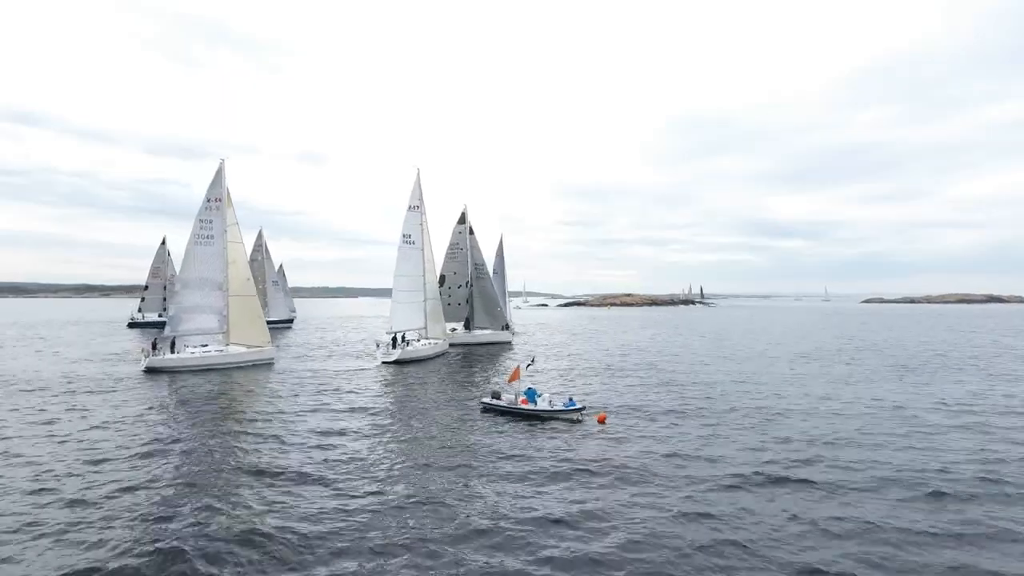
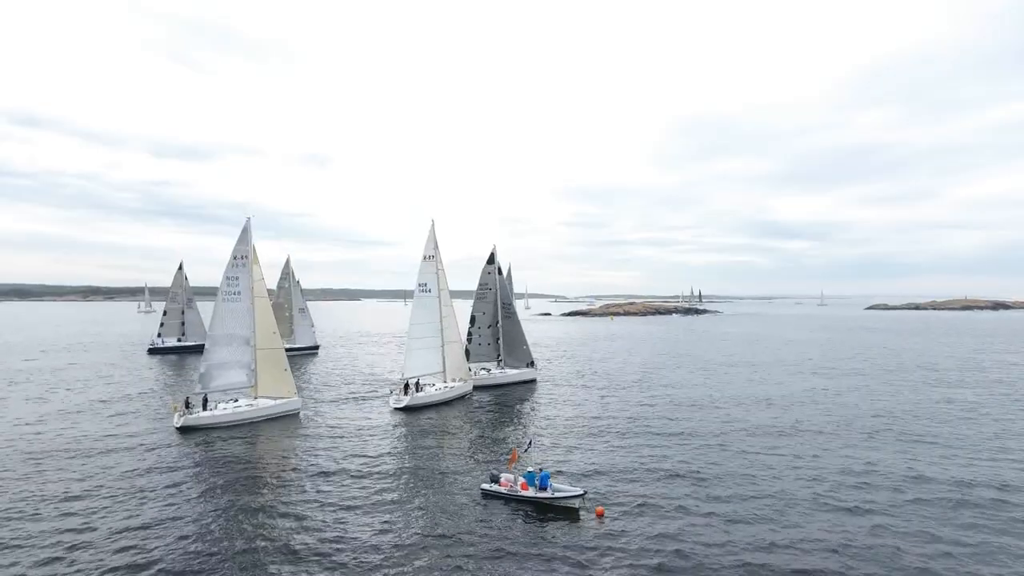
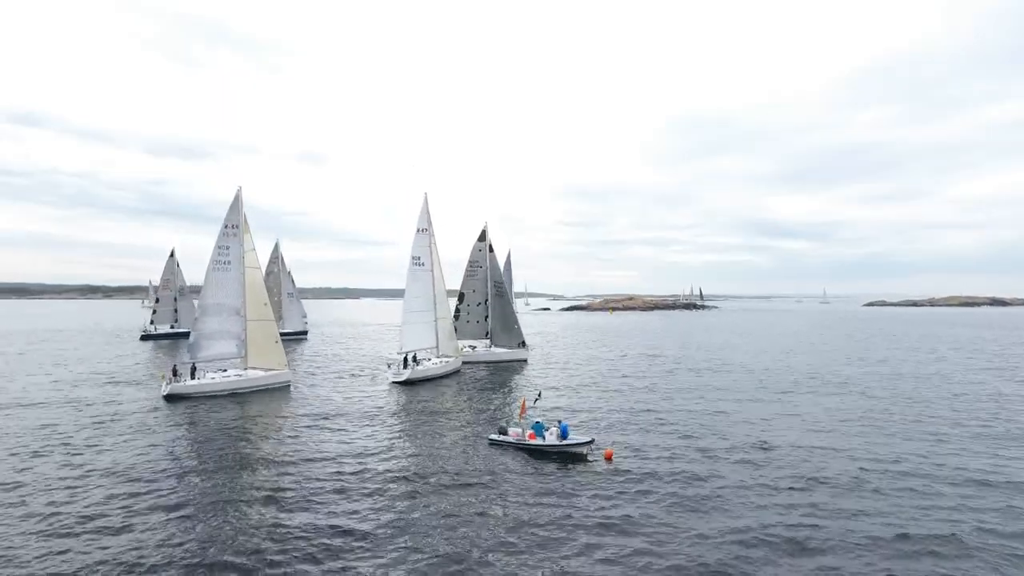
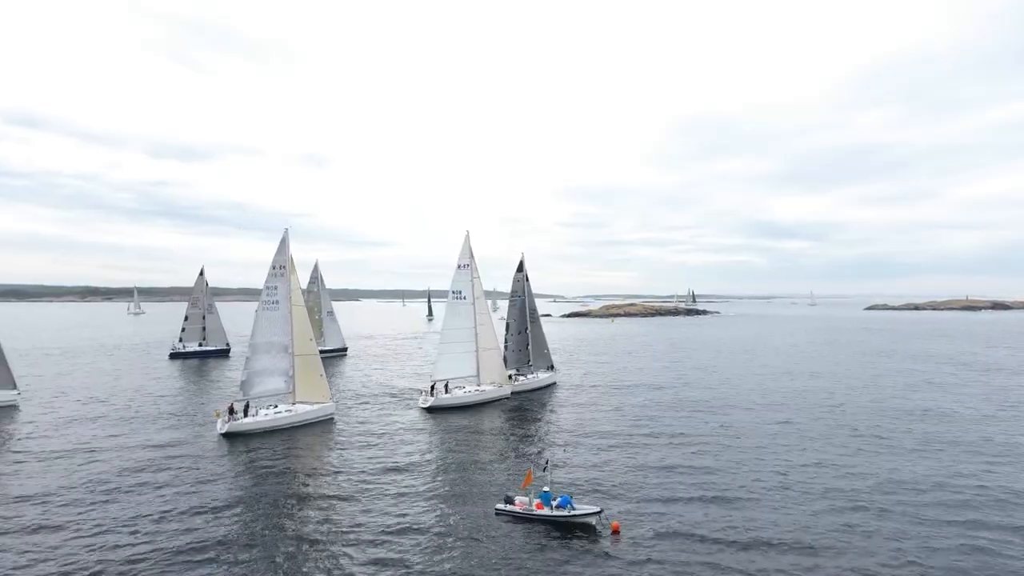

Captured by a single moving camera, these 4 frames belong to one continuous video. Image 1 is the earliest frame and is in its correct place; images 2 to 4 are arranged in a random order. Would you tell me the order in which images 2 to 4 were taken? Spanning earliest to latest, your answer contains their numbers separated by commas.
3, 2, 4
